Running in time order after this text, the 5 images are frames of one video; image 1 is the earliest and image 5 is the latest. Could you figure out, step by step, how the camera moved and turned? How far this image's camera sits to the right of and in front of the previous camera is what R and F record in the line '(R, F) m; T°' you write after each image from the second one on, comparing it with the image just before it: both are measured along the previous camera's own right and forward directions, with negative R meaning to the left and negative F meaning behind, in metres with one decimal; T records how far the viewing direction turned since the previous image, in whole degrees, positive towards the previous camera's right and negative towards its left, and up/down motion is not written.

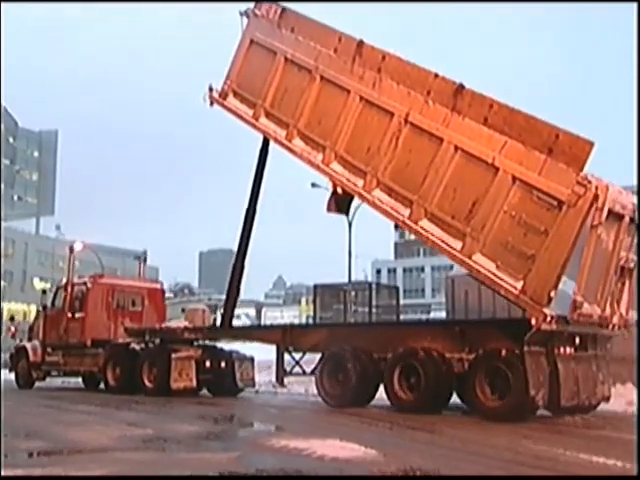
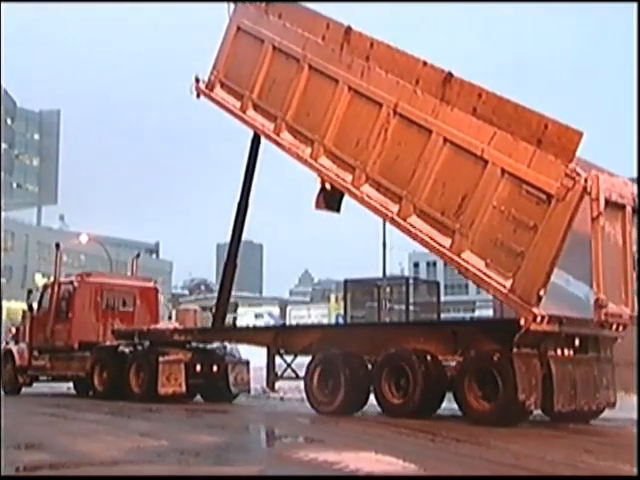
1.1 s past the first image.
(+0.5, +0.5) m; -2°
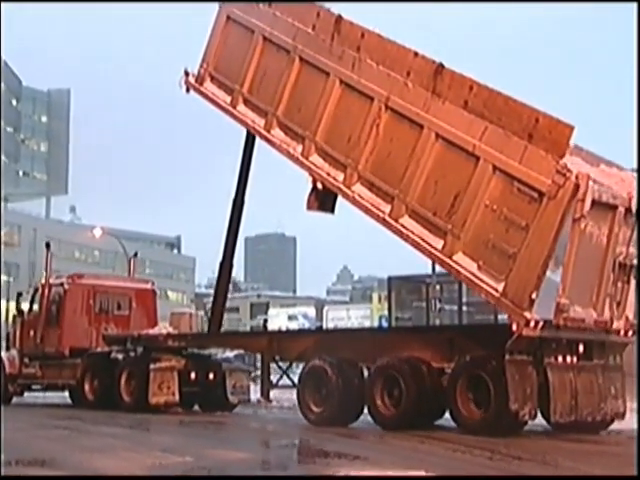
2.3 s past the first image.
(+0.6, +0.6) m; -2°
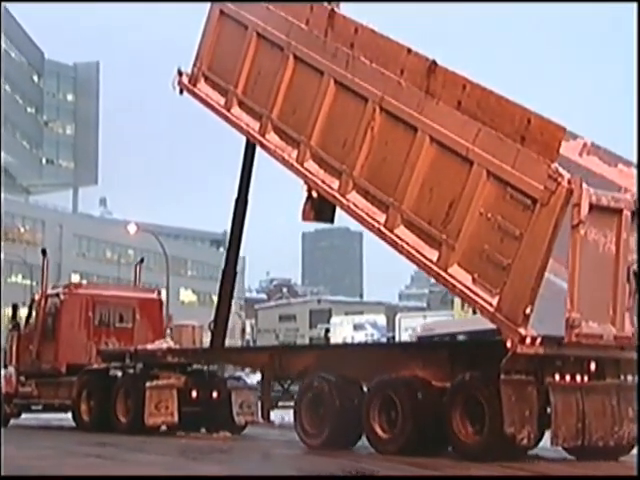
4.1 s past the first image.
(+0.7, +0.7) m; -3°
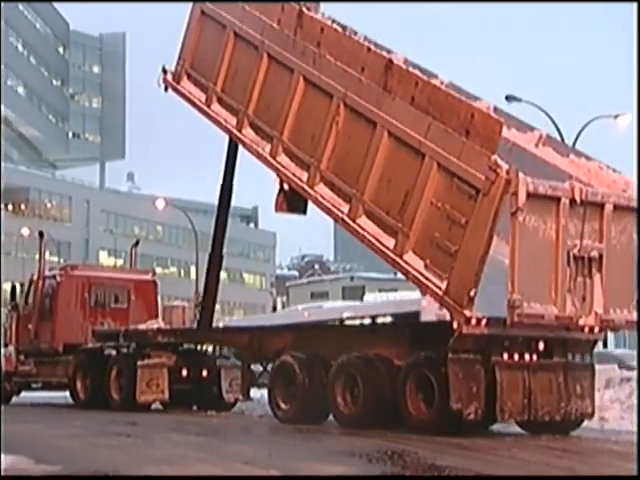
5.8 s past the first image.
(+0.7, -0.7) m; -2°
